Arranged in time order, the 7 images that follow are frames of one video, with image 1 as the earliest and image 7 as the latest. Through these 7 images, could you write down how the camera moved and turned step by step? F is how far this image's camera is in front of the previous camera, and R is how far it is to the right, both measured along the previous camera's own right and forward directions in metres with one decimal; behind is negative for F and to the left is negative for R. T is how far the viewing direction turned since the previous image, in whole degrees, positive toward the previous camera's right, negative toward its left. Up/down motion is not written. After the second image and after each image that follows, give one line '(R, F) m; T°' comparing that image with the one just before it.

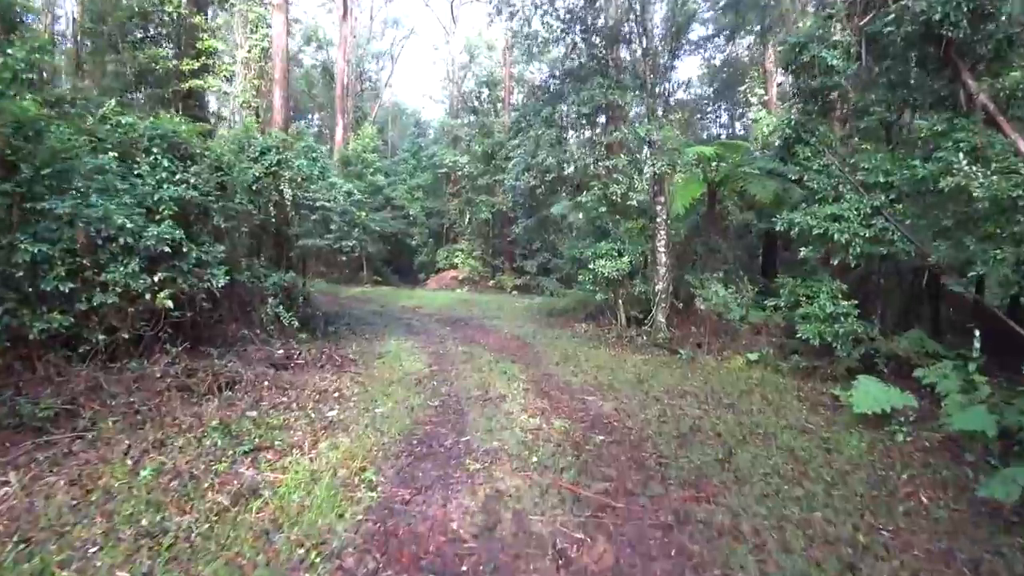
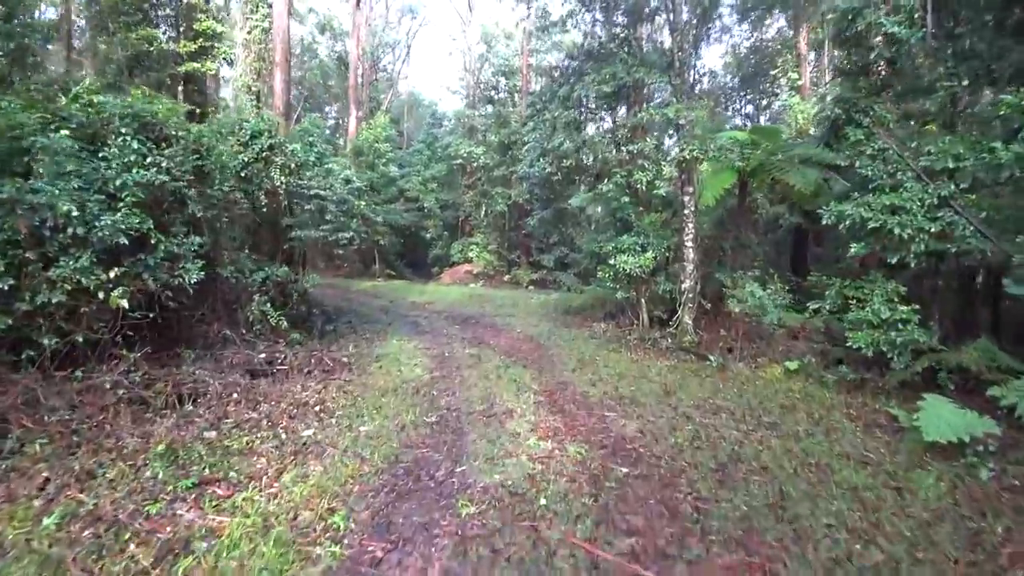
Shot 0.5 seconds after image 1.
(+0.1, +0.9) m; -2°
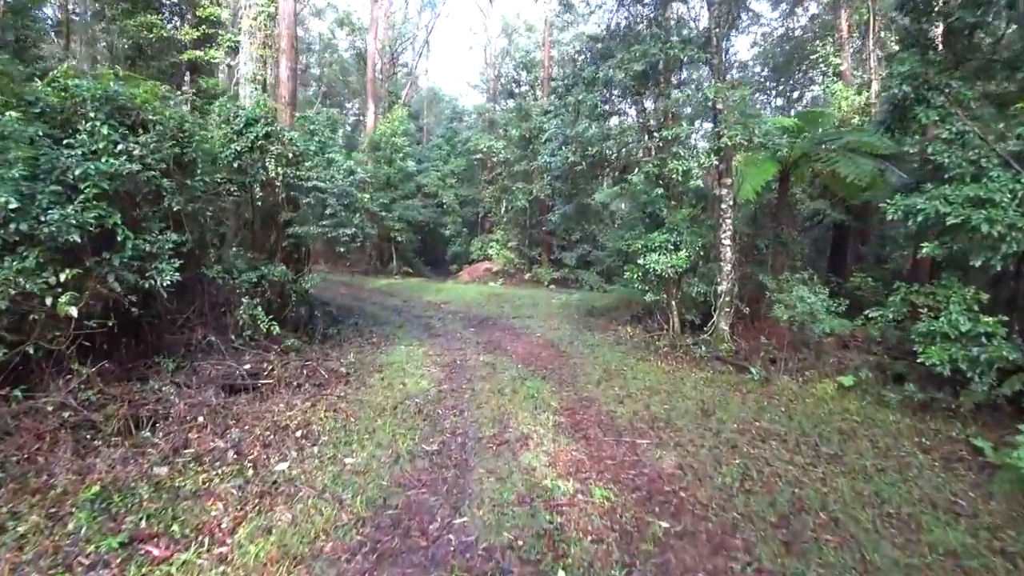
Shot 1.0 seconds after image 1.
(+0.1, +0.8) m; -2°
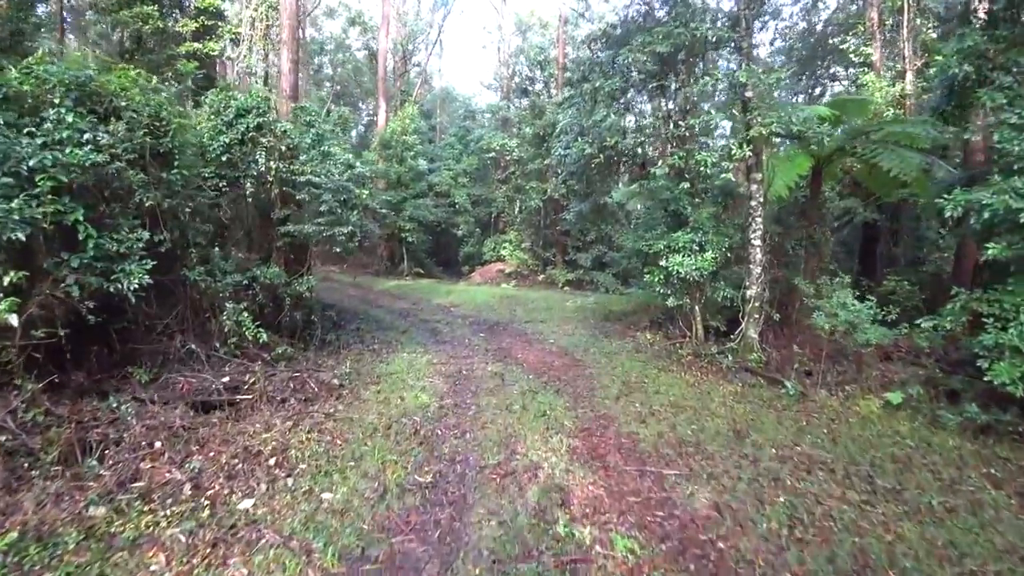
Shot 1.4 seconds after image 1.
(+0.1, +0.6) m; -1°
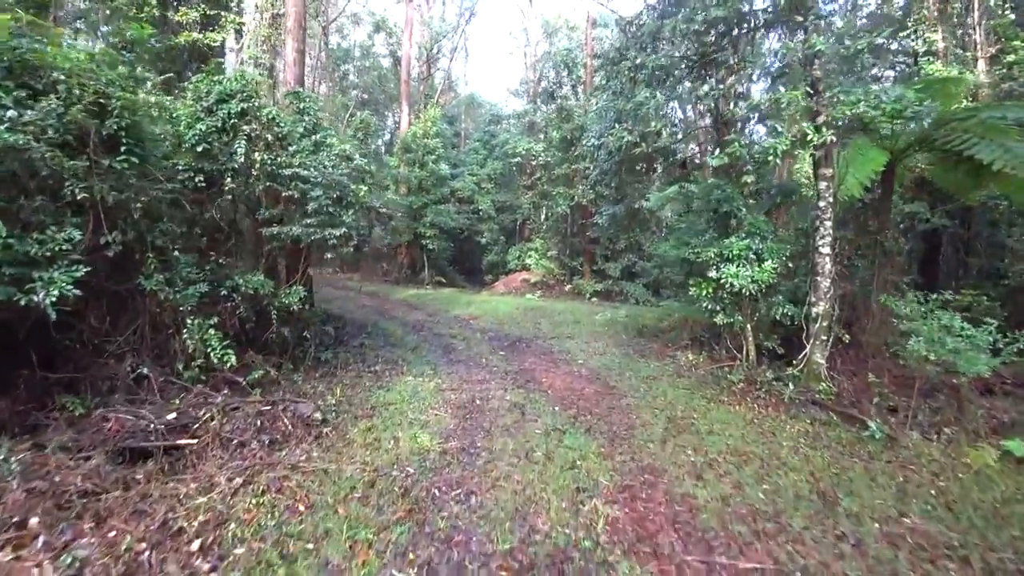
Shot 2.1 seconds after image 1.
(0.0, +1.1) m; -3°
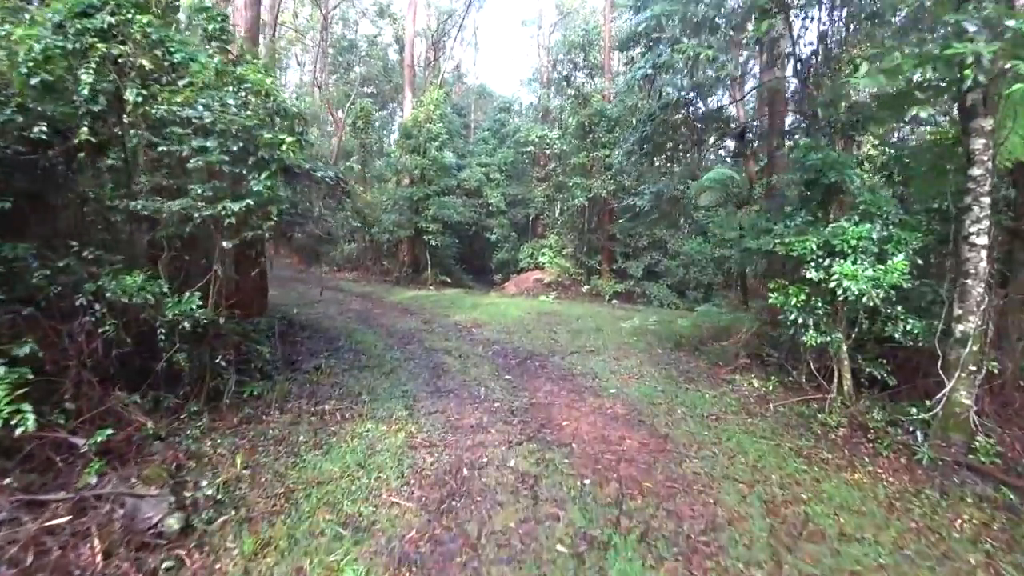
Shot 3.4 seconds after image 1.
(0.0, +2.2) m; -1°
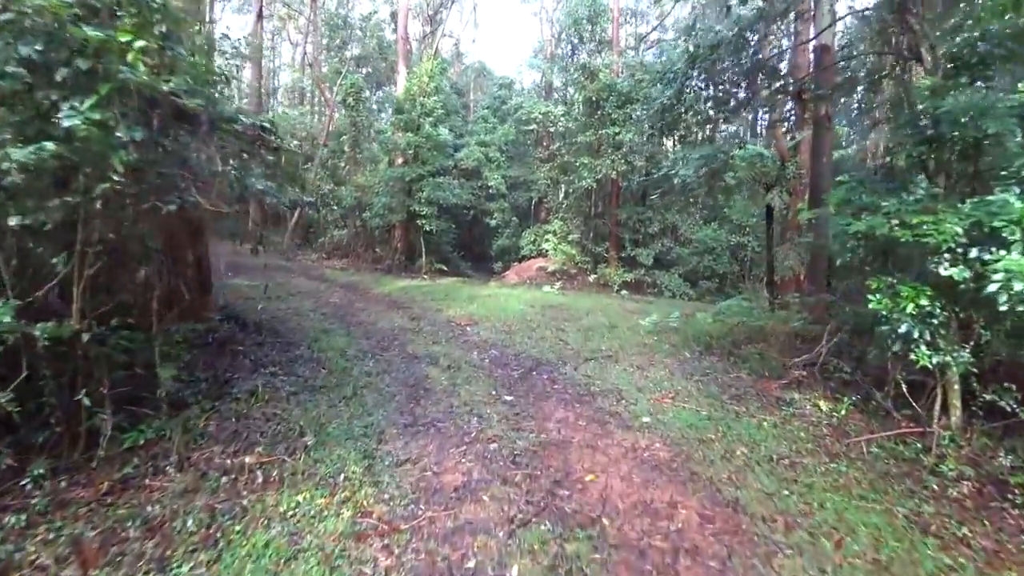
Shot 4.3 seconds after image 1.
(0.0, +1.5) m; 0°
